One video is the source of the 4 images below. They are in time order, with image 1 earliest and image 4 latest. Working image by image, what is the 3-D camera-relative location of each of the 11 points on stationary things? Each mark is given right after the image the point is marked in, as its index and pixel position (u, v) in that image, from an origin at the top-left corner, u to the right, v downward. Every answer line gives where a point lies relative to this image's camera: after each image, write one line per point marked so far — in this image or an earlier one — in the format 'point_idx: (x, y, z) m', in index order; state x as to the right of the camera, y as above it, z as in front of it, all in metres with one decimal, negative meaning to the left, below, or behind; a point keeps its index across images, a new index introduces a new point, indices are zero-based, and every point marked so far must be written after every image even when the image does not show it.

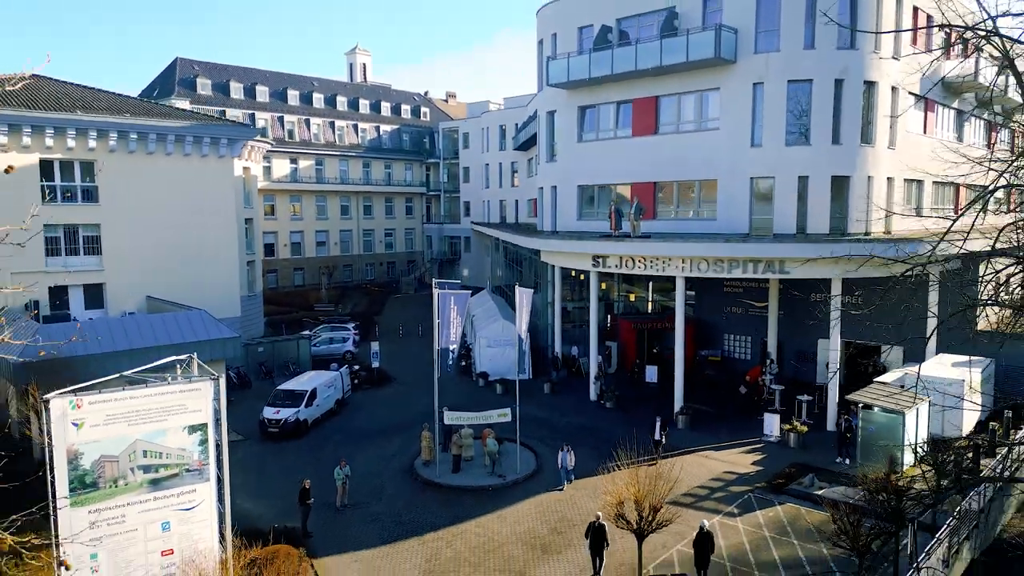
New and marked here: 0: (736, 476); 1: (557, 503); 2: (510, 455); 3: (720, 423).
0: (+4.4, -3.7, +15.5) m
1: (+0.9, -4.1, +15.0) m
2: (0.0, -3.7, +17.5) m
3: (+5.2, -3.3, +19.5) m
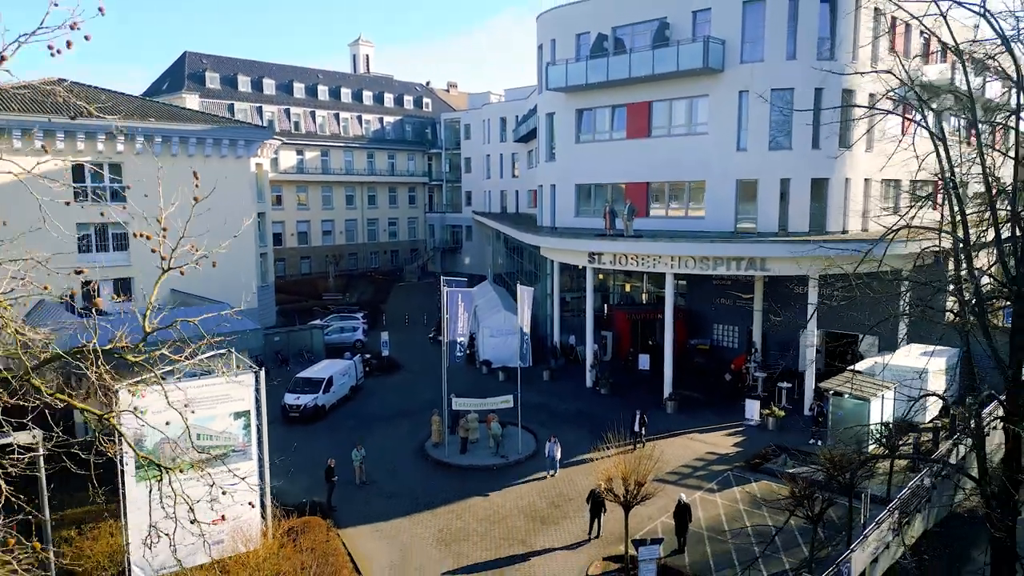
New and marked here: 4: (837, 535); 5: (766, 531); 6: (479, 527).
0: (+4.5, -3.7, +17.1) m
1: (+0.9, -4.1, +16.7) m
2: (0.0, -3.6, +19.2) m
3: (+5.2, -3.2, +21.1) m
4: (+5.4, -4.1, +13.1) m
5: (+4.3, -4.1, +13.3) m
6: (-0.6, -4.4, +14.5) m
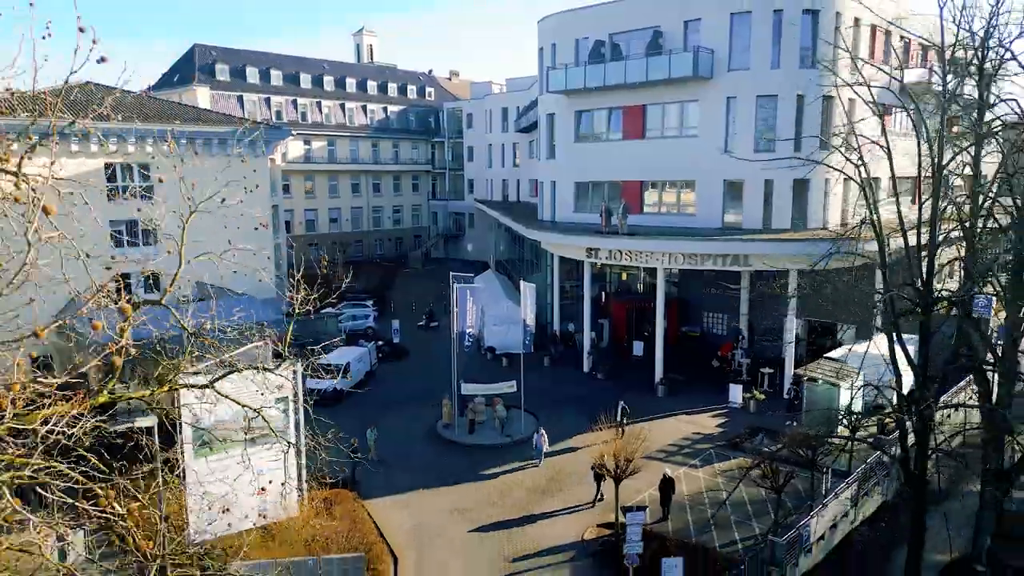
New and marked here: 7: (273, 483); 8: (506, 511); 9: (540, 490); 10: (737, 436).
0: (+4.6, -3.6, +19.0) m
1: (+1.0, -4.0, +18.5) m
2: (+0.1, -3.5, +21.0) m
3: (+5.3, -3.0, +23.0) m
4: (+5.5, -4.1, +14.9) m
5: (+4.4, -4.1, +15.2) m
6: (-0.5, -4.4, +16.4) m
7: (-4.2, -3.4, +13.8) m
8: (-0.1, -4.5, +15.8) m
9: (+0.6, -4.3, +16.7) m
10: (+5.3, -3.5, +18.5) m
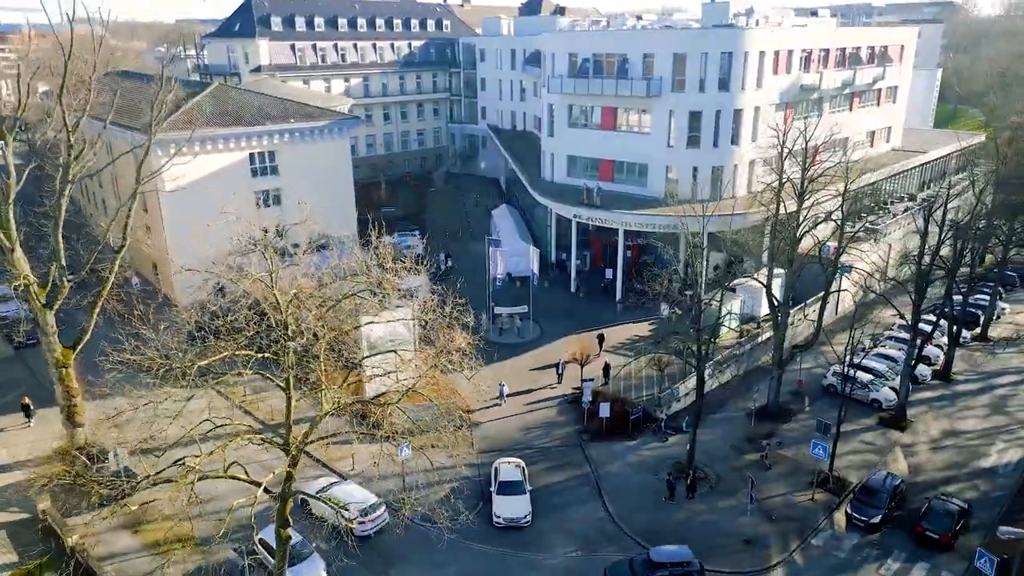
0: (+5.1, -2.0, +32.0) m
1: (+1.5, -2.5, +31.6) m
2: (+0.6, -1.6, +34.0) m
3: (+5.8, -0.8, +35.8) m
4: (+6.0, -3.2, +28.1) m
5: (+4.9, -3.2, +28.3) m
6: (0.0, -3.2, +29.5) m
7: (-3.7, -2.7, +26.9) m
8: (+0.4, -3.4, +29.0) m
9: (+1.1, -3.1, +29.9) m
10: (+5.8, -2.0, +31.5) m
